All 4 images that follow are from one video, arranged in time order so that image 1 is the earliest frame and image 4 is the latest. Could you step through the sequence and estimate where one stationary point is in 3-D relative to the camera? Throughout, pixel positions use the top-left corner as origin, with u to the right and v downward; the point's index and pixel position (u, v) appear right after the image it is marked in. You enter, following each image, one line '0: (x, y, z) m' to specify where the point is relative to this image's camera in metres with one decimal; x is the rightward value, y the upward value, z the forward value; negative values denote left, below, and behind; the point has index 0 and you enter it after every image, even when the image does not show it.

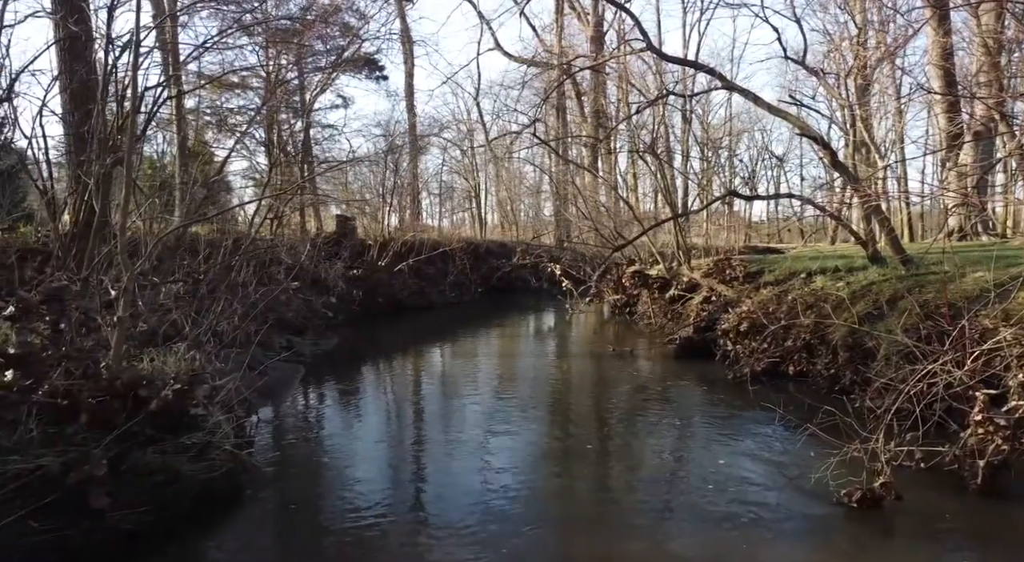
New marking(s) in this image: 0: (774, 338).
0: (+3.4, -0.7, +8.2) m
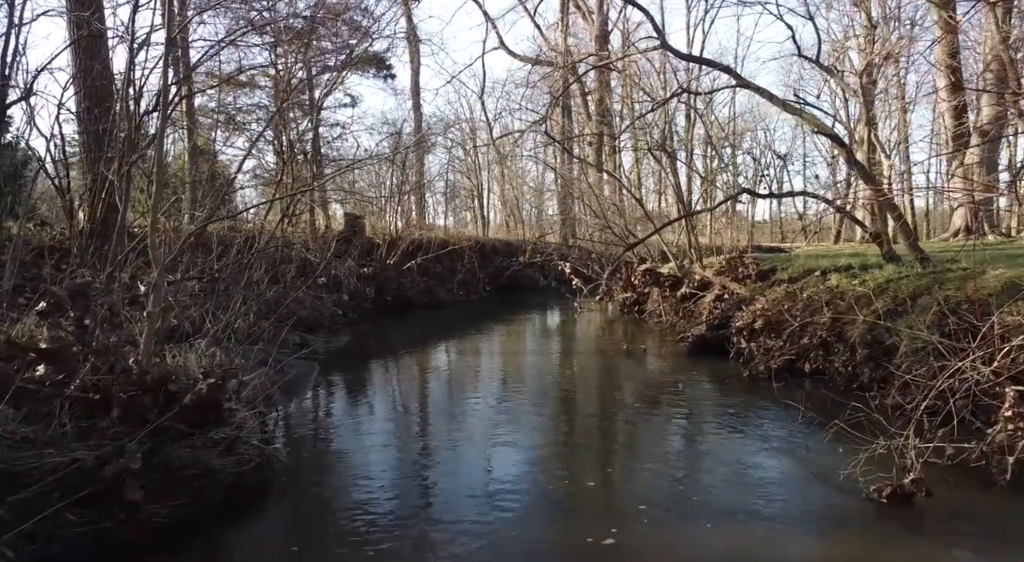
0: (+3.6, -0.7, +8.2) m
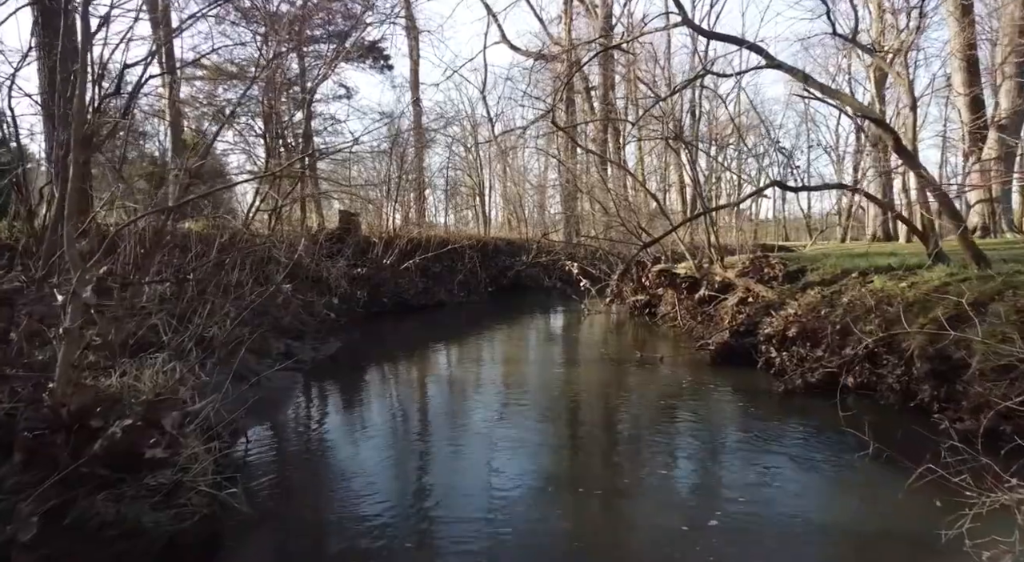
0: (+3.6, -0.7, +7.3) m
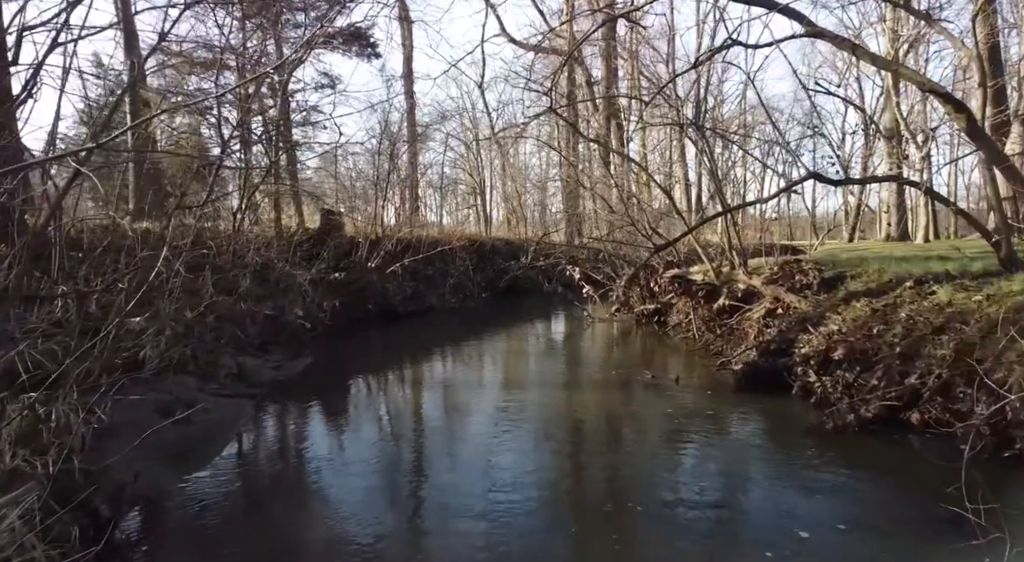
0: (+3.5, -0.9, +6.0) m
